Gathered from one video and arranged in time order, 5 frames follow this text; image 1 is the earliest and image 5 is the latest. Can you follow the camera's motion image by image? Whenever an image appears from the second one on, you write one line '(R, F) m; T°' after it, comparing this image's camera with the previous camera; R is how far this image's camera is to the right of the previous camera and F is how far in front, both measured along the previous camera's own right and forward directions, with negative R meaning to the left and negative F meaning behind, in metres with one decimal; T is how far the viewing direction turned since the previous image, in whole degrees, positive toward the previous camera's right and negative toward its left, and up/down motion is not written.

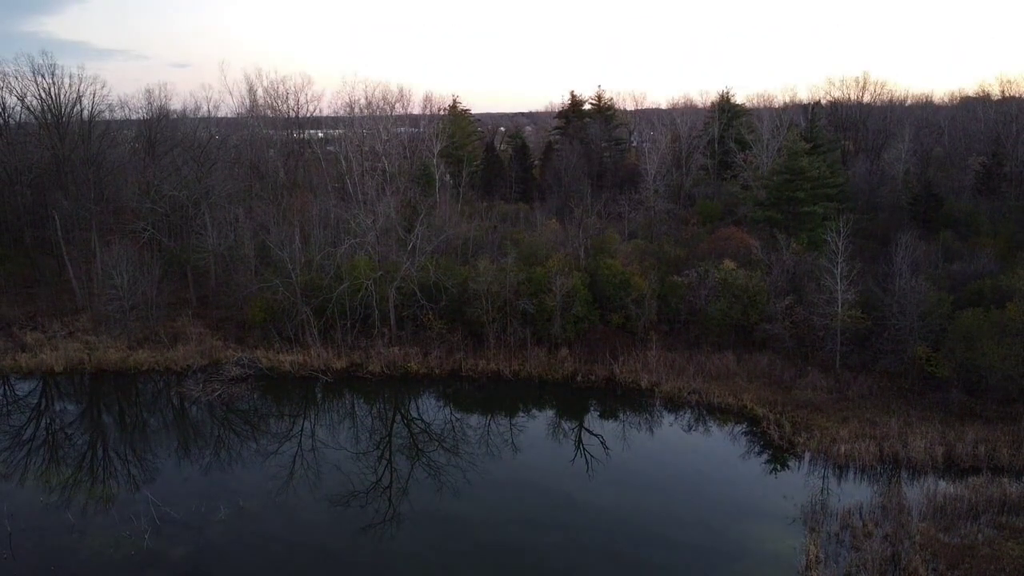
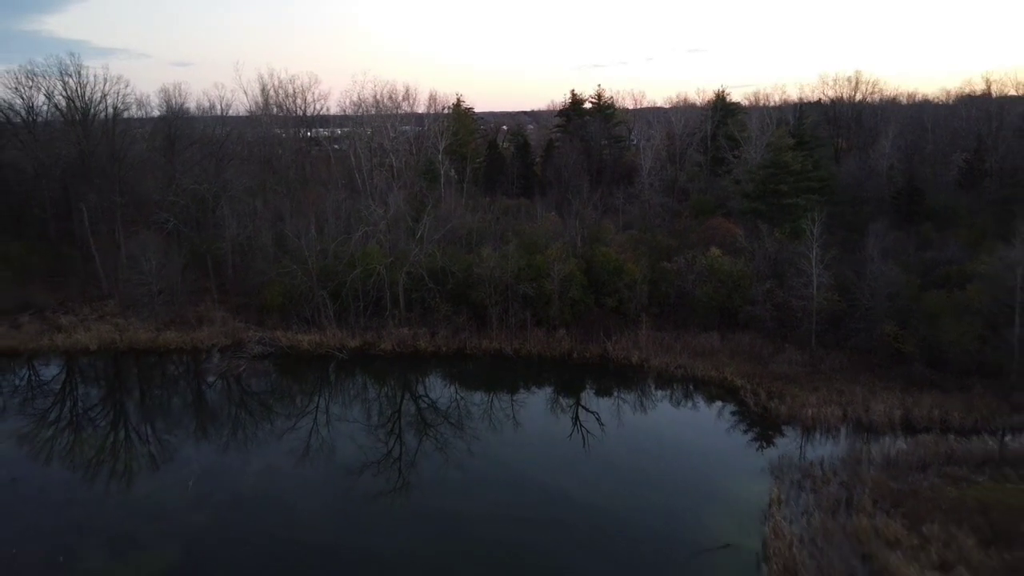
(0.0, -1.6) m; 0°
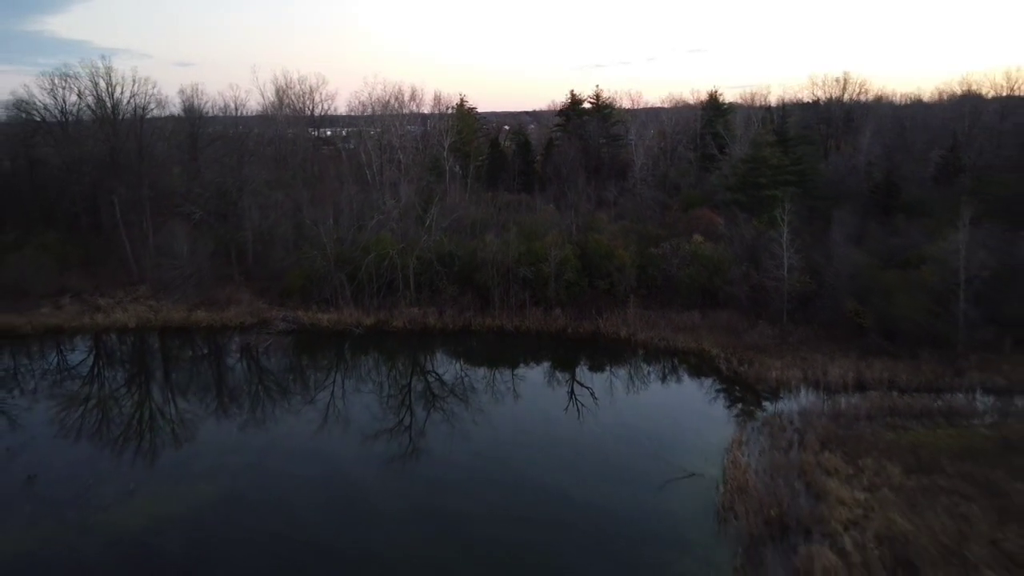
(0.0, -2.2) m; 0°
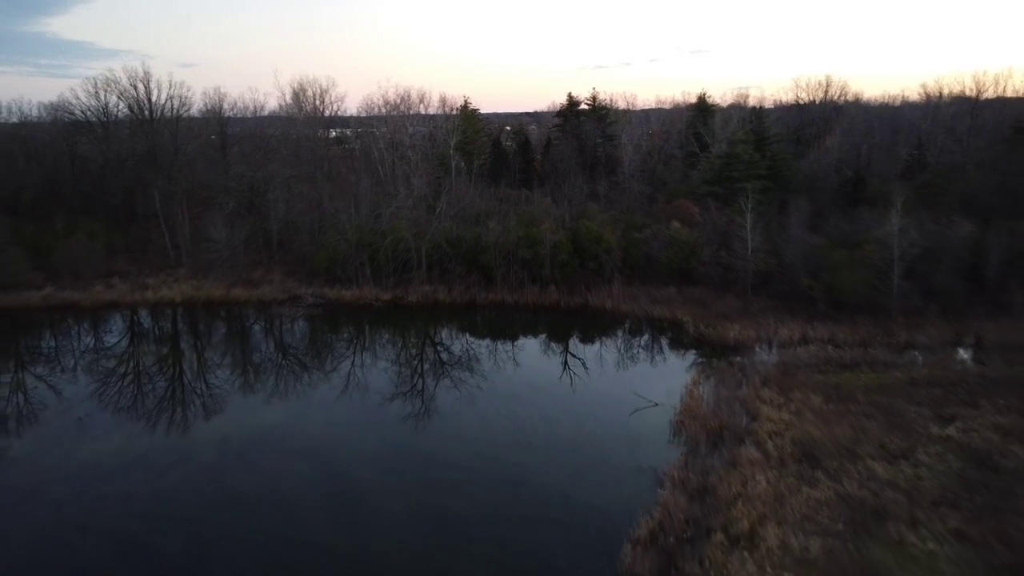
(0.0, -3.4) m; 0°
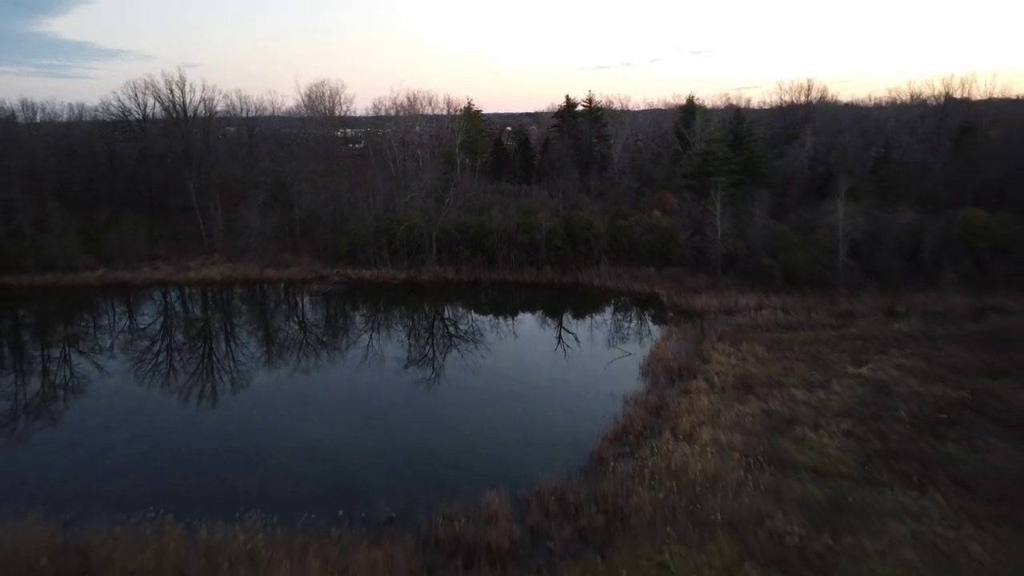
(0.0, -3.8) m; 0°
